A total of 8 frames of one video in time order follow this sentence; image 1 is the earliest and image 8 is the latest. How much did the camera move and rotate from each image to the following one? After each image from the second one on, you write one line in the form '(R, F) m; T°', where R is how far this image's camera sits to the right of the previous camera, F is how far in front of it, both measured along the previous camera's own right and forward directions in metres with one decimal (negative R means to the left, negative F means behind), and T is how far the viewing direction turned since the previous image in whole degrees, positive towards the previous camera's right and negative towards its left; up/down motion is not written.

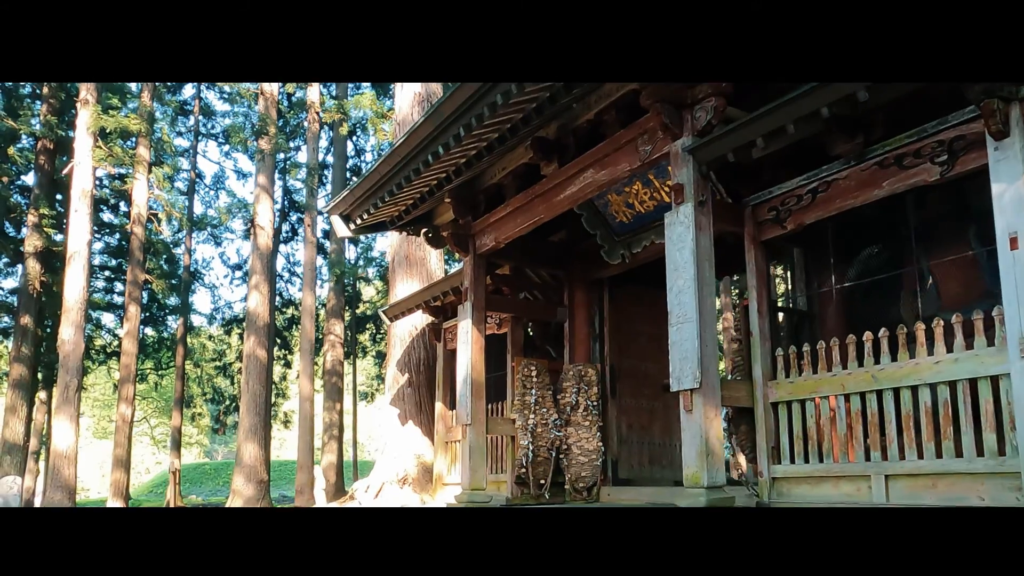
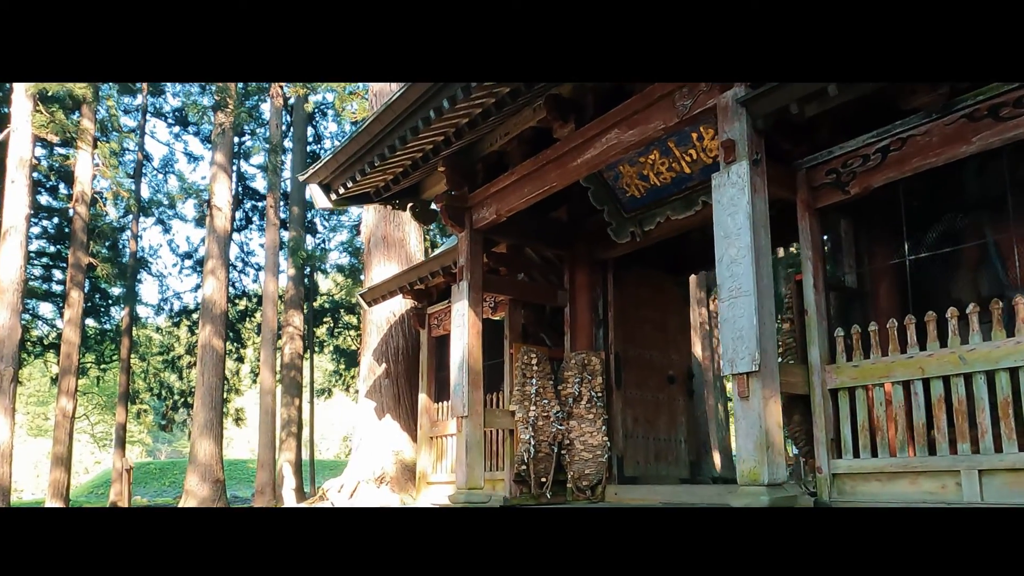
(-0.5, +0.8) m; +4°
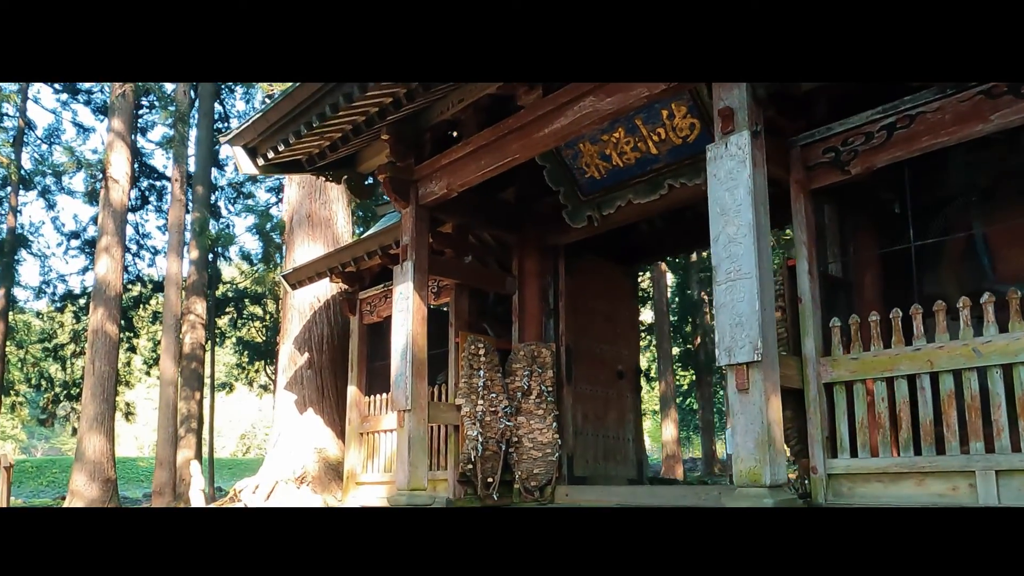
(-0.4, +0.6) m; +7°
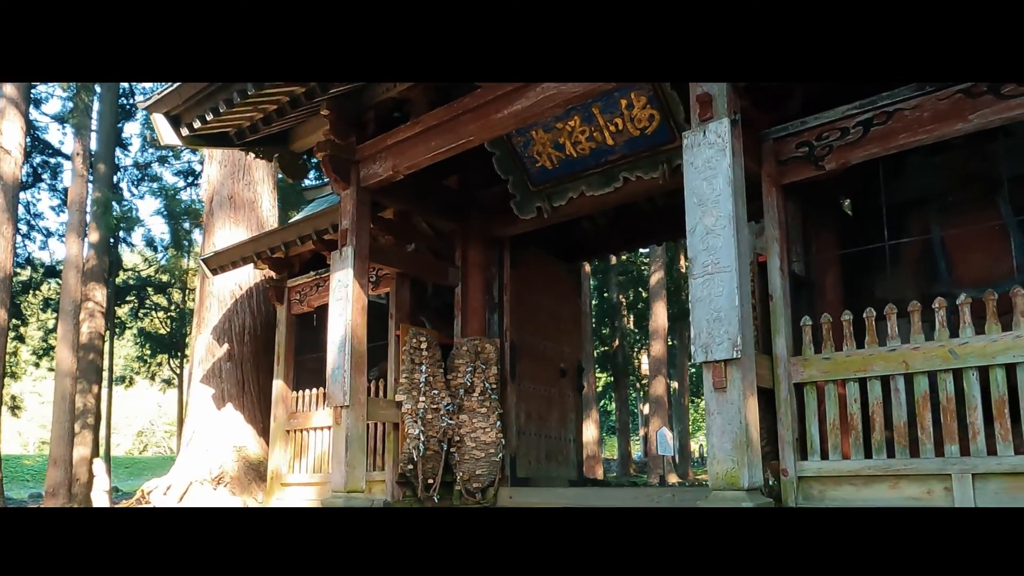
(-0.3, +0.3) m; +7°
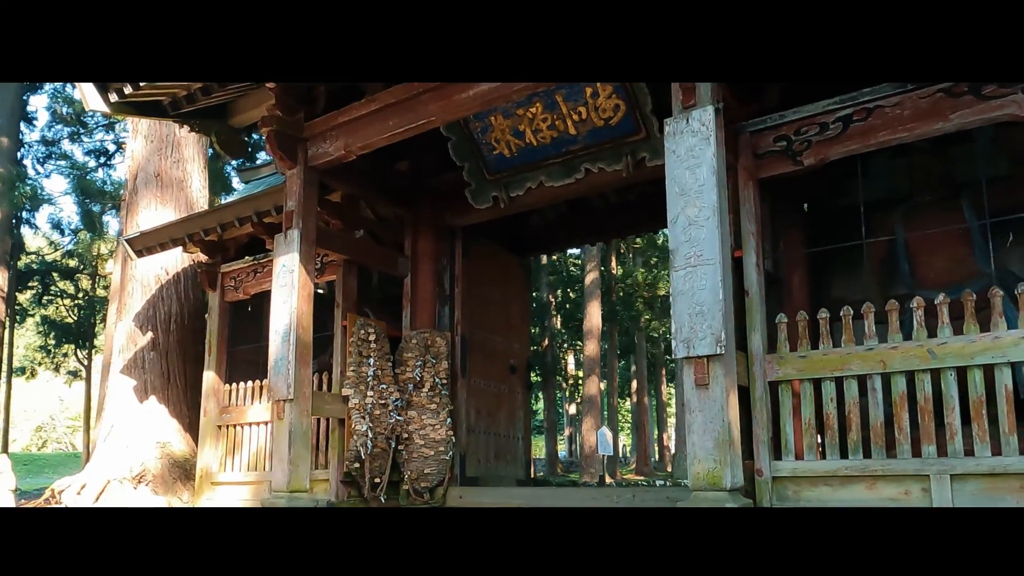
(-0.3, +0.3) m; +6°
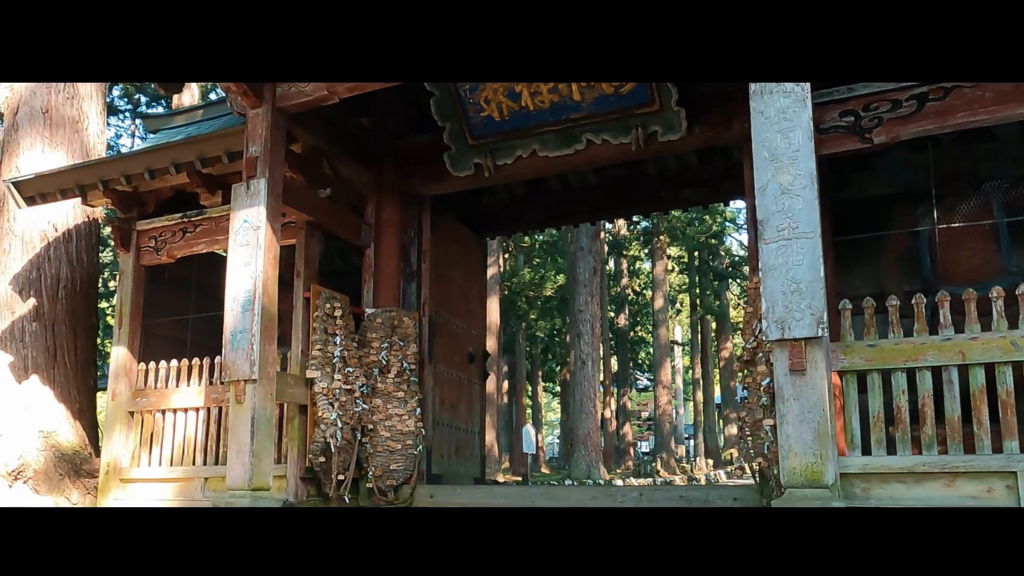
(-1.0, +0.7) m; +11°
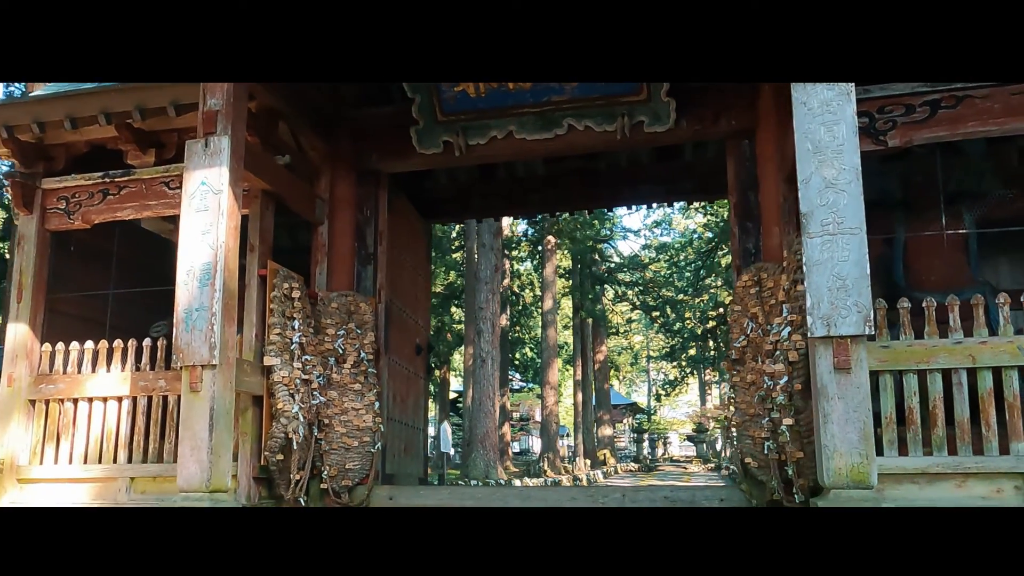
(-0.7, +0.4) m; +10°
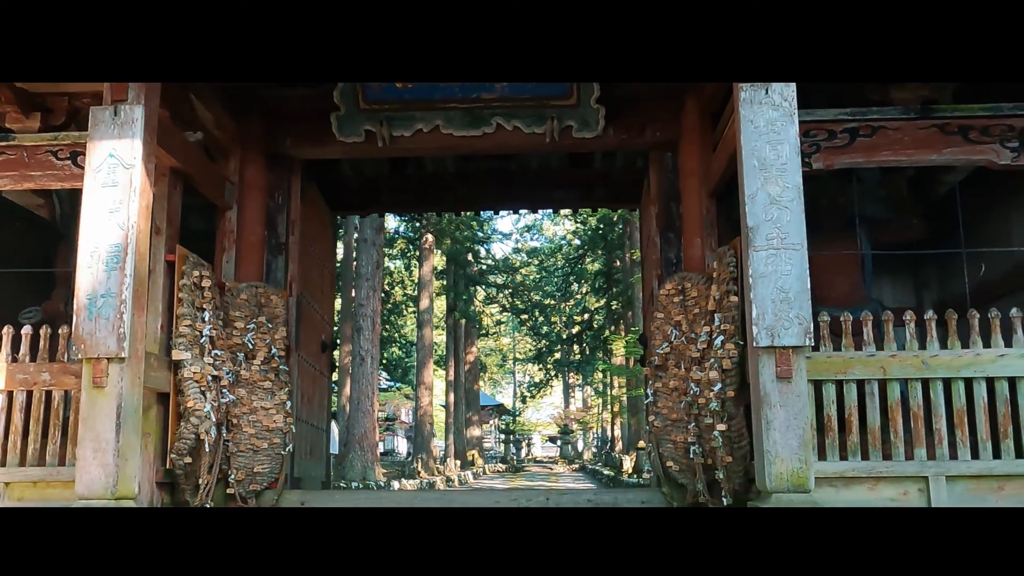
(-0.4, +0.1) m; +10°
